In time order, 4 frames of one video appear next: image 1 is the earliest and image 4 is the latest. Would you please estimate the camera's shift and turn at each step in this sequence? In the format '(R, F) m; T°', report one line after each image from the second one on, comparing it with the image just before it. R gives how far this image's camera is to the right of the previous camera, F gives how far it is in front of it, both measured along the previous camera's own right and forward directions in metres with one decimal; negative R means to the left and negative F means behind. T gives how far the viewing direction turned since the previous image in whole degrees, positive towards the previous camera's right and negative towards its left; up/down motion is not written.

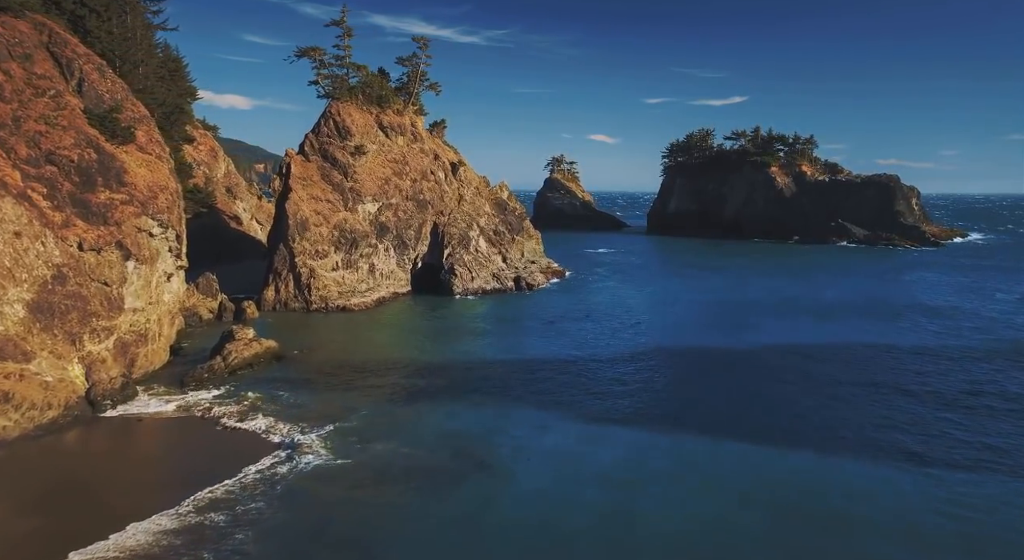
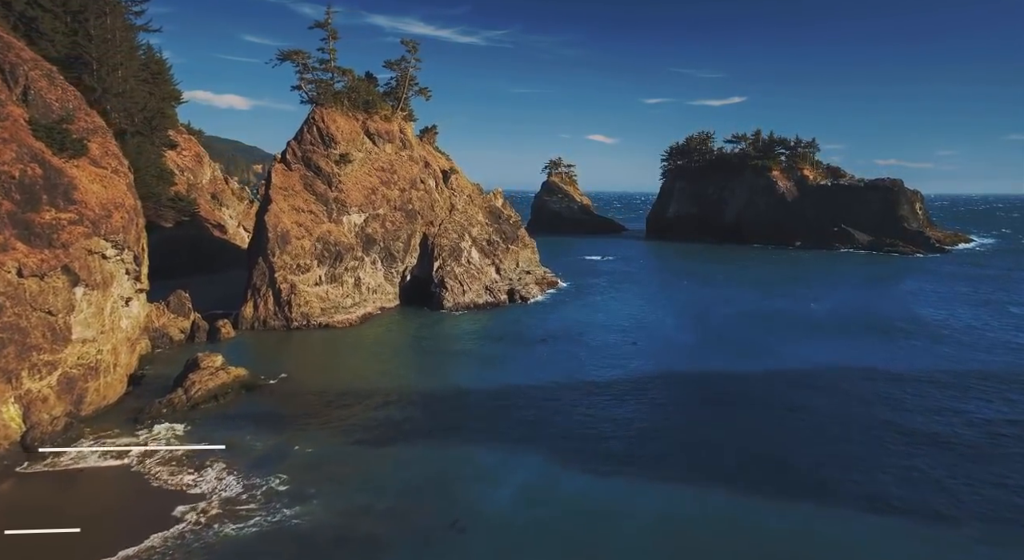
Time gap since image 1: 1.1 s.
(+0.5, +2.7) m; 0°
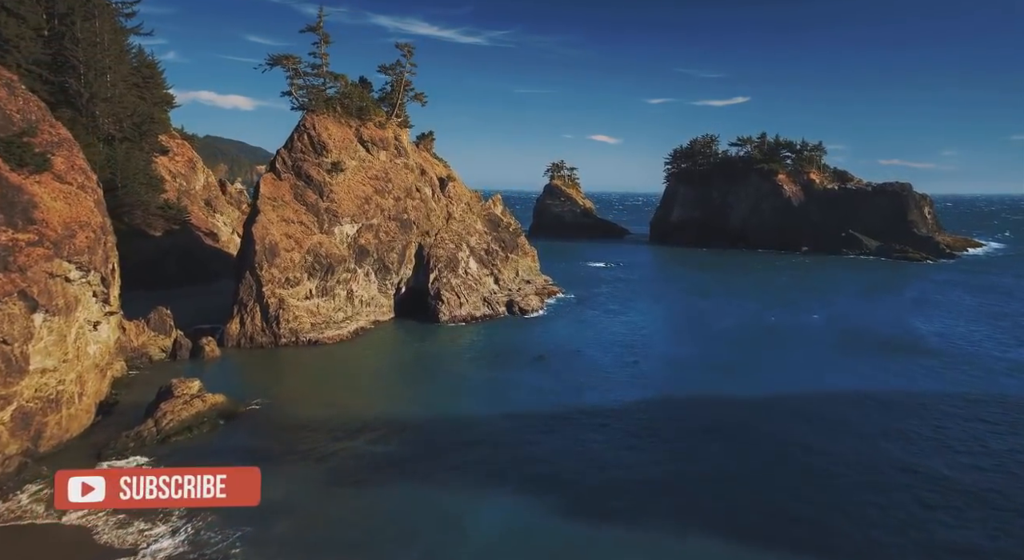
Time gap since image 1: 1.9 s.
(+0.4, +2.1) m; 0°
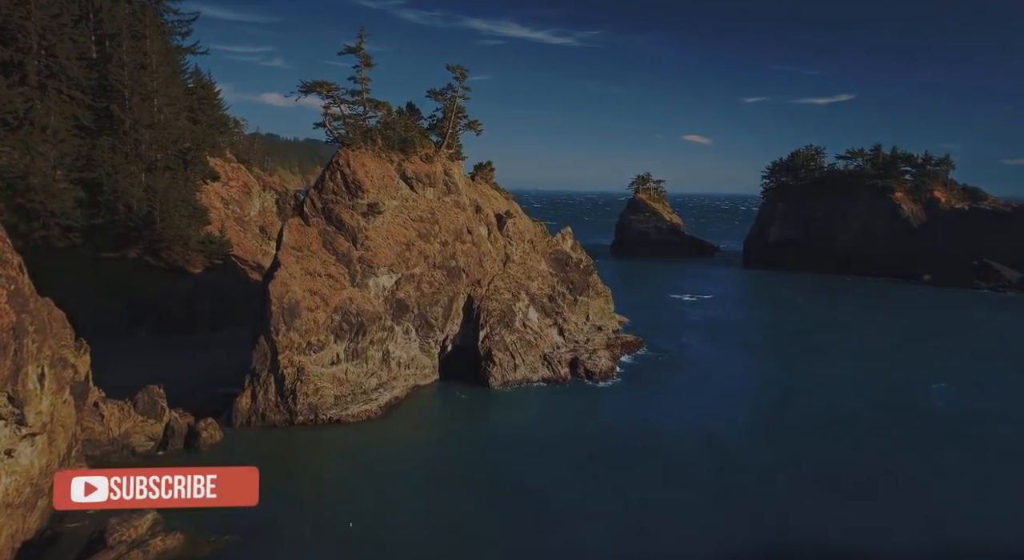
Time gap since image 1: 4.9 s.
(+1.5, +8.6) m; -7°
